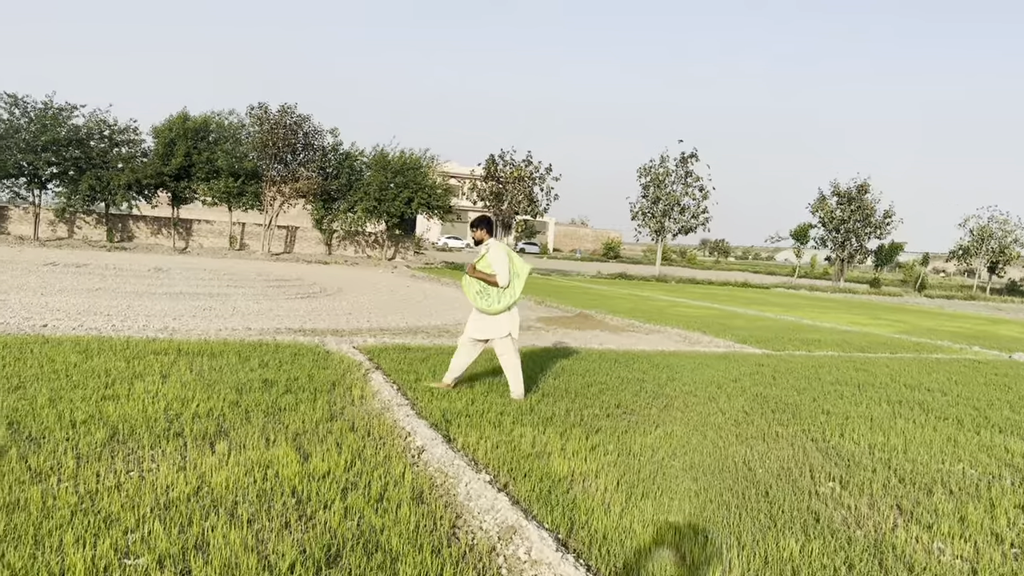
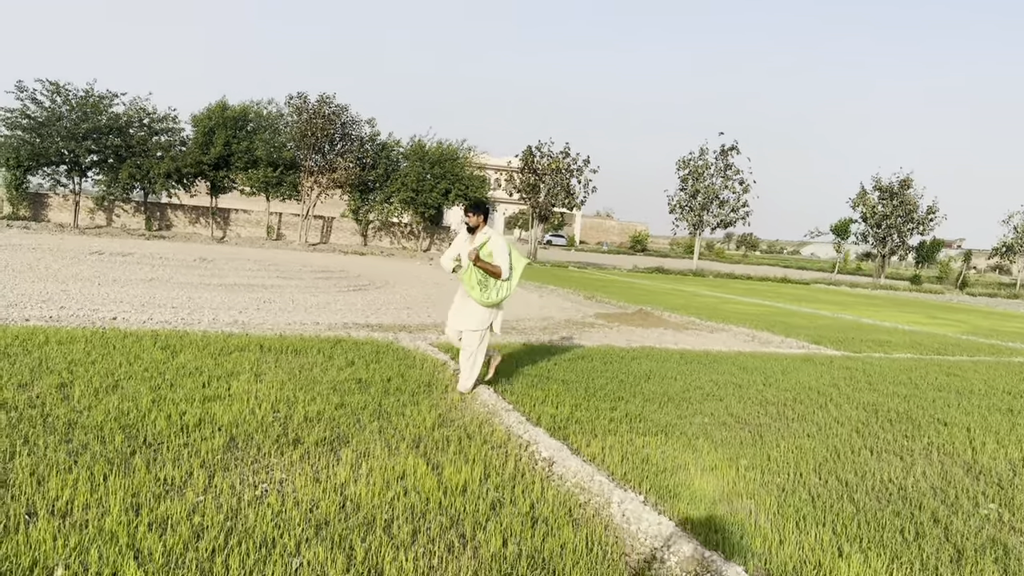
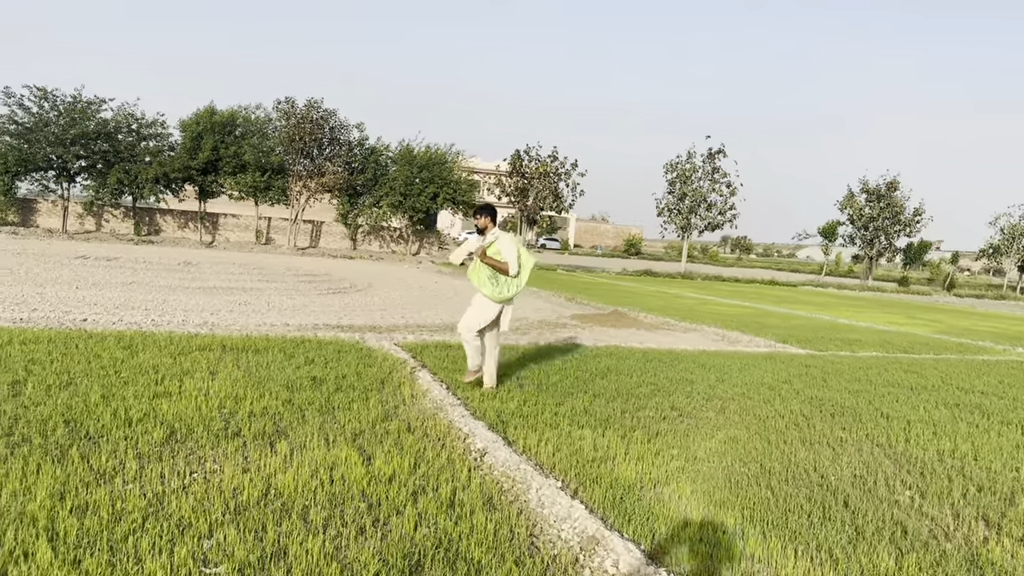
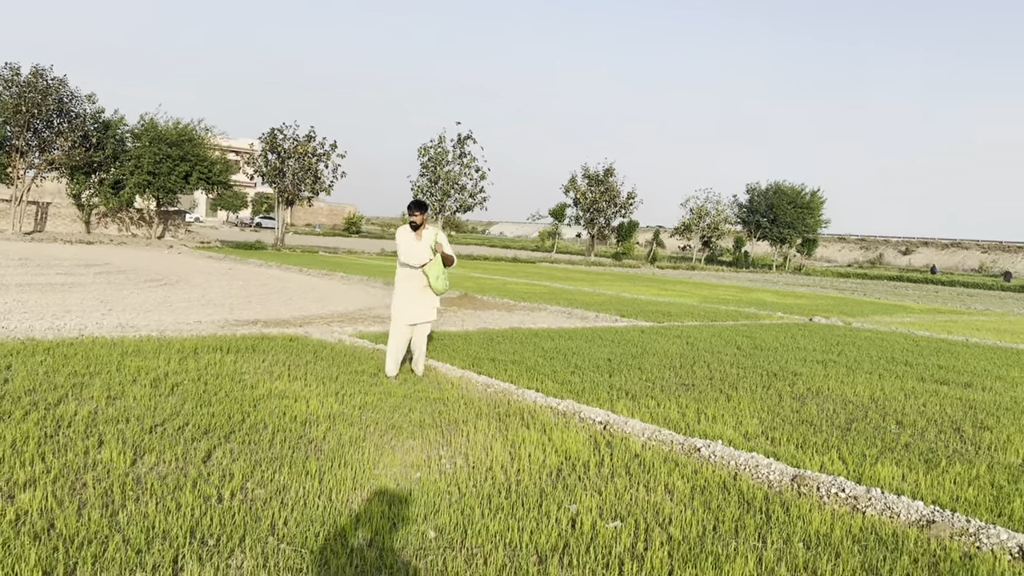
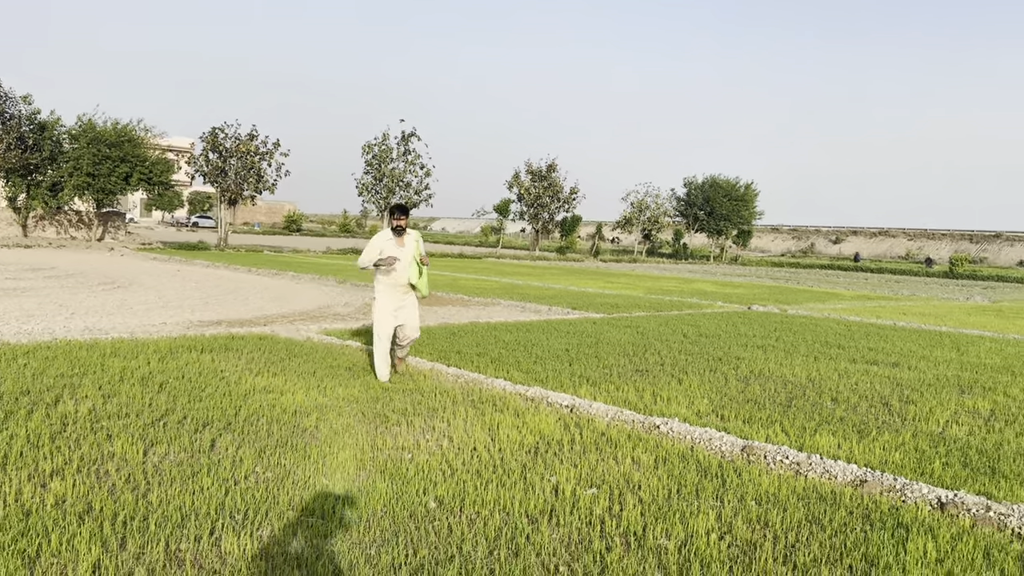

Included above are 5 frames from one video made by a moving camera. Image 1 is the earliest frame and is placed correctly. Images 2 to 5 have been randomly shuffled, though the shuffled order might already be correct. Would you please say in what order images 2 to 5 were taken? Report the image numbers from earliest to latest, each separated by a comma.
3, 2, 4, 5
